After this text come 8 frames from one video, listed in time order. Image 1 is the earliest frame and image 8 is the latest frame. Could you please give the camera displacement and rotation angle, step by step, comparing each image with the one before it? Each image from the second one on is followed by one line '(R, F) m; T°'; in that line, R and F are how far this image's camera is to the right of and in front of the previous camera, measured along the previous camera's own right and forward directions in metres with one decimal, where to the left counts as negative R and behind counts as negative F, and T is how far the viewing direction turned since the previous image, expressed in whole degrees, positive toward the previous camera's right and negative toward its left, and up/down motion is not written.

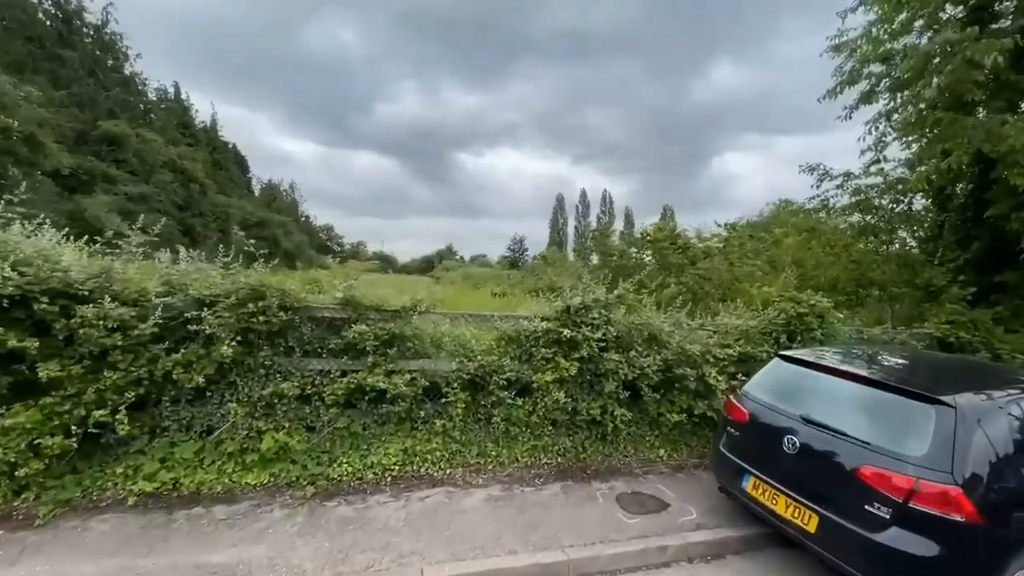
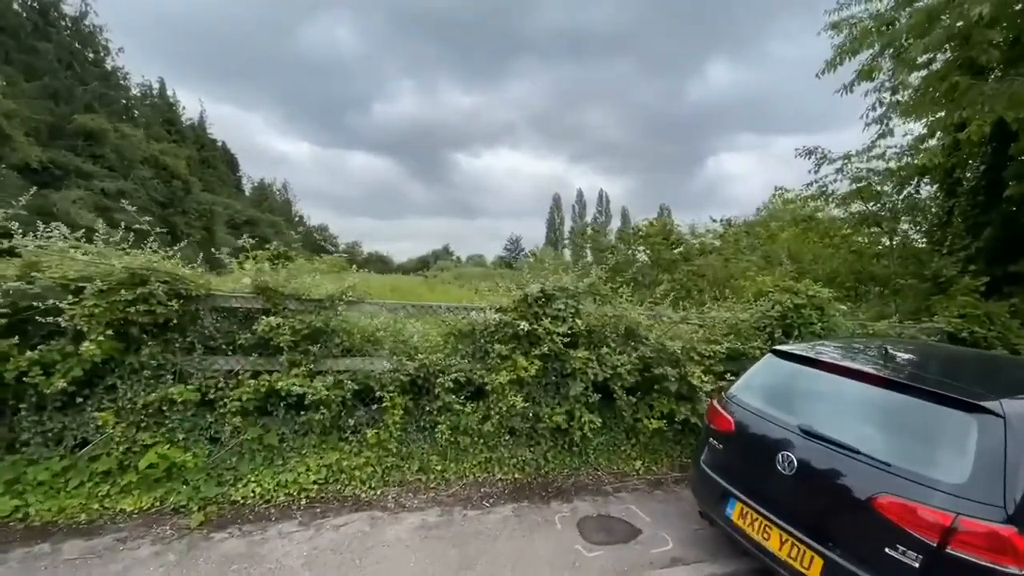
(+0.5, +0.7) m; 0°
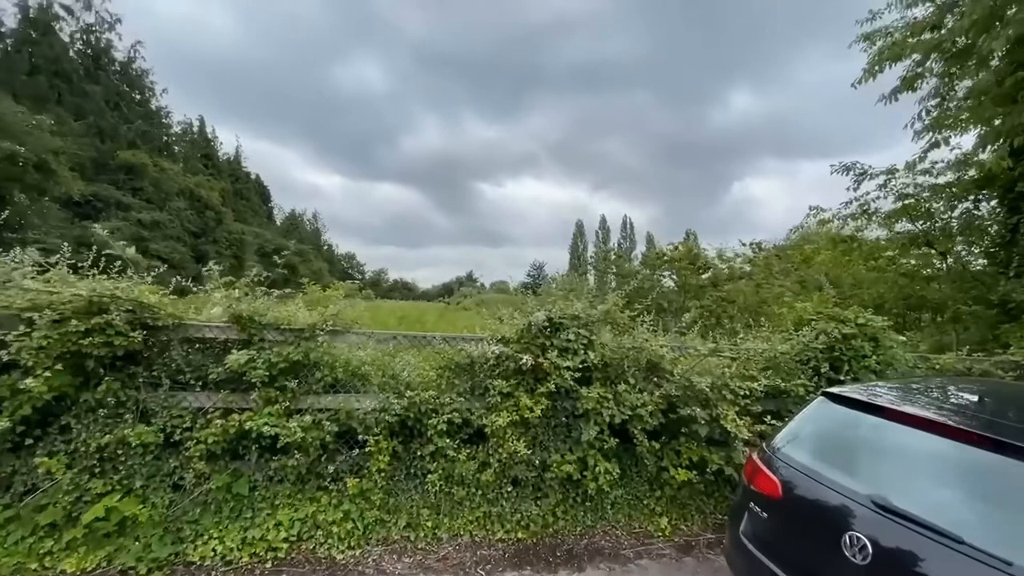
(+0.2, +0.5) m; -3°
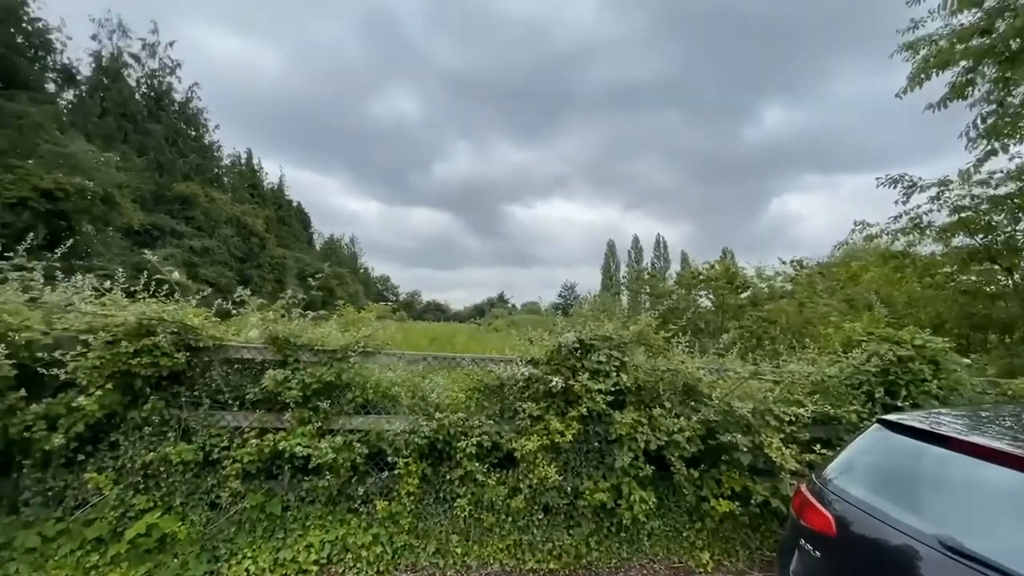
(0.0, 0.0) m; -4°
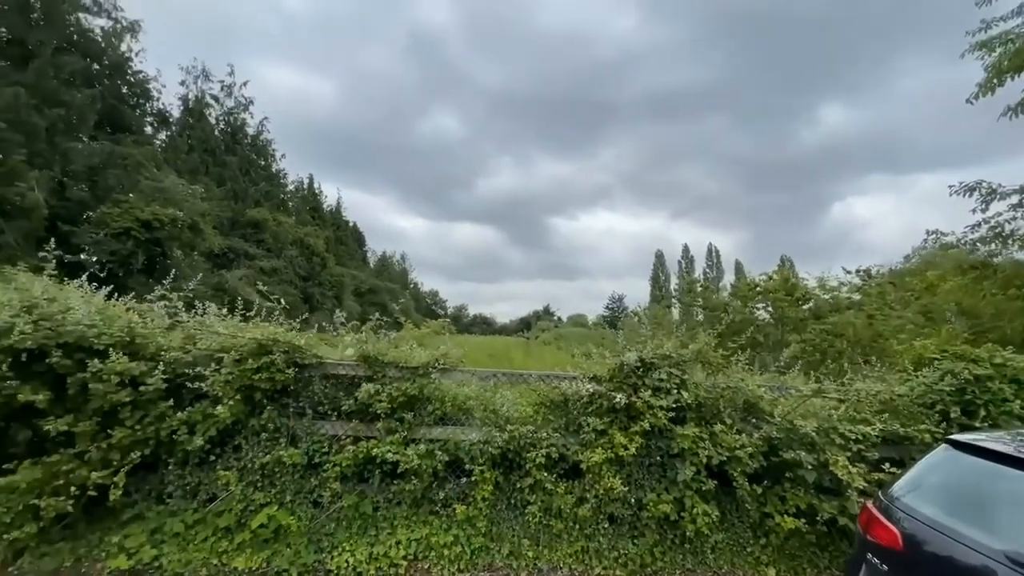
(-0.2, -0.3) m; -6°
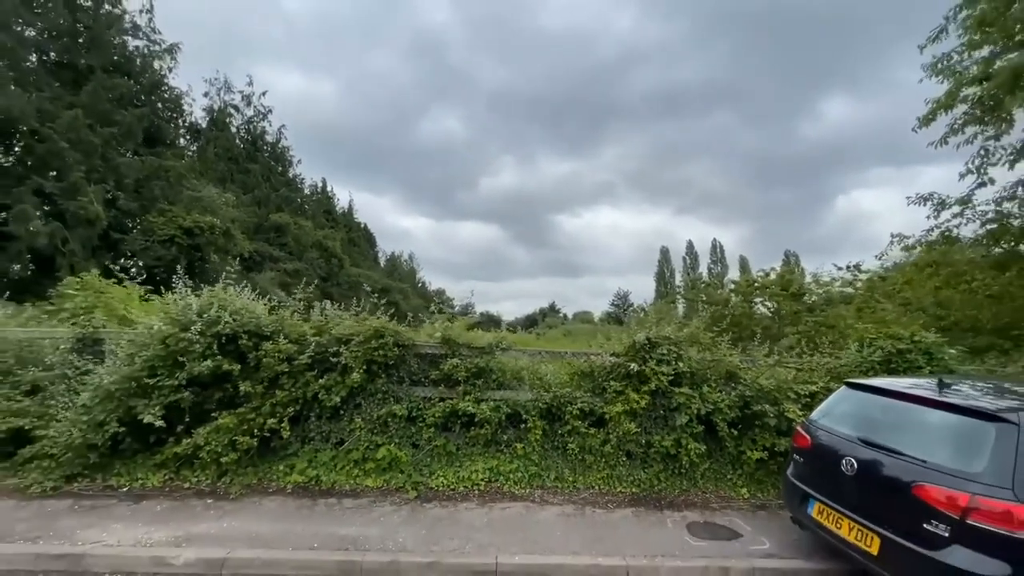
(-0.5, -1.5) m; -1°
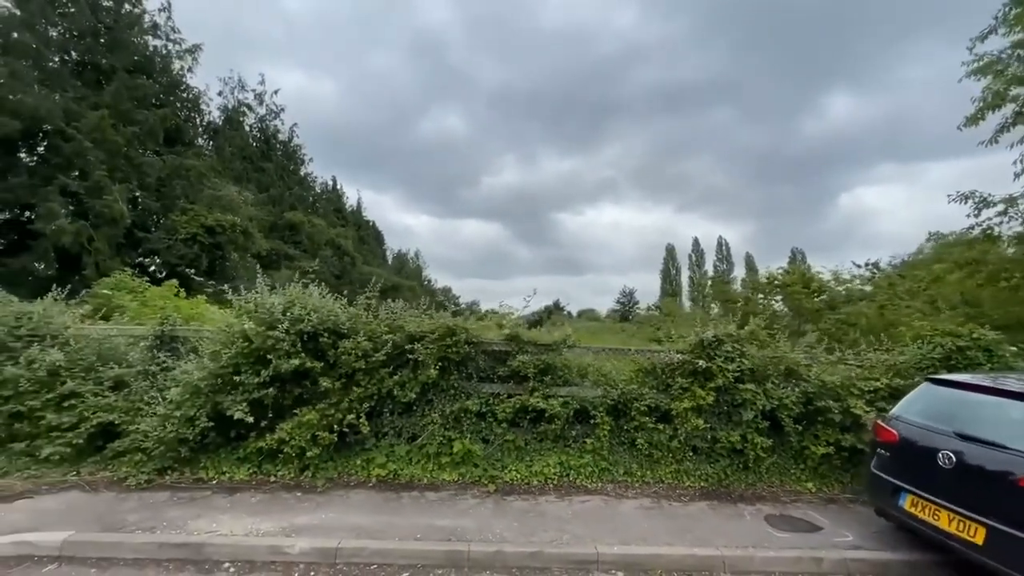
(-0.8, -0.1) m; 0°
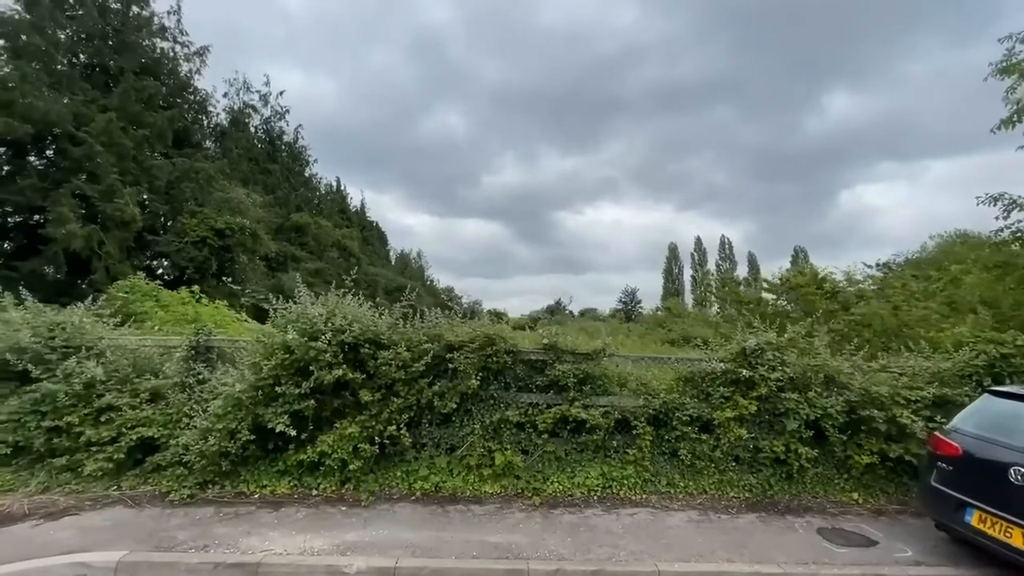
(-0.5, +0.1) m; 0°
